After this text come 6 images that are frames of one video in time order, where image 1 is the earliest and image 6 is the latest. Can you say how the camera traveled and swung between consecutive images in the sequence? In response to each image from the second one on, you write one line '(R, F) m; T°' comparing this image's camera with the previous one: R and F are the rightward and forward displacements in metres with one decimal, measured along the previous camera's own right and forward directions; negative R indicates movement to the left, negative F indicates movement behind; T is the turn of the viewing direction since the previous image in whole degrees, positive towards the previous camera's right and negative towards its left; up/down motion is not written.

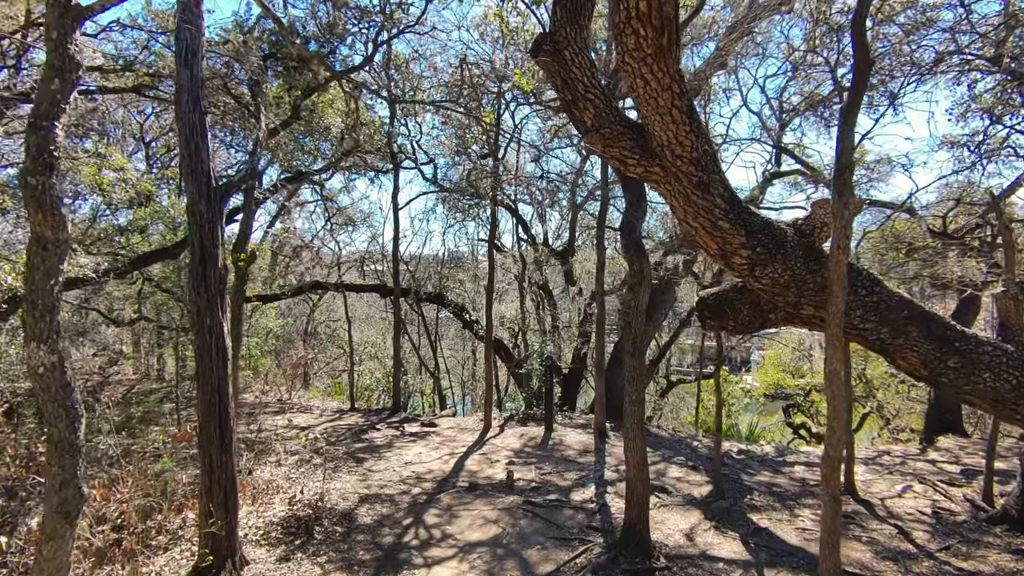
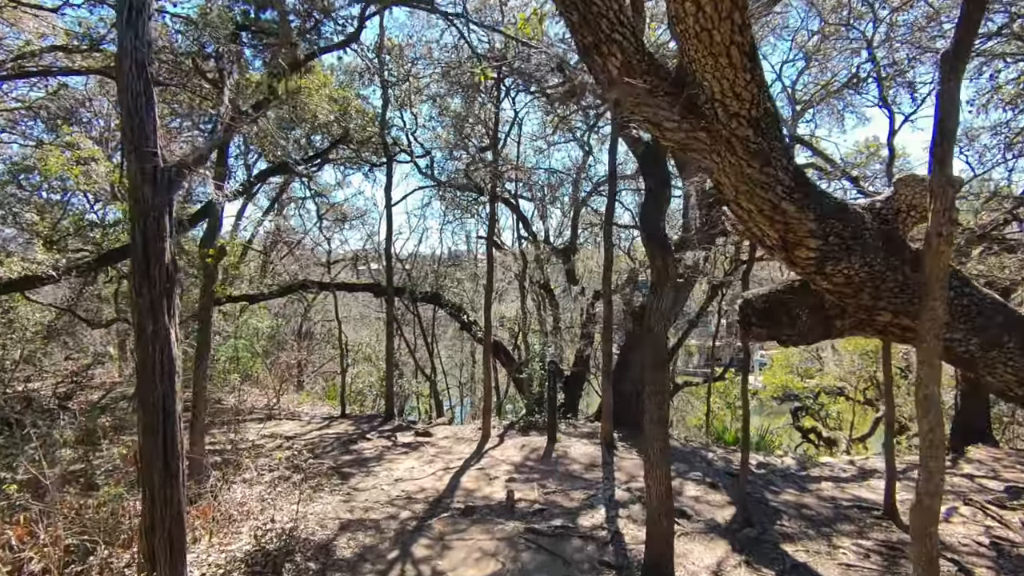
(0.0, +0.6) m; 0°
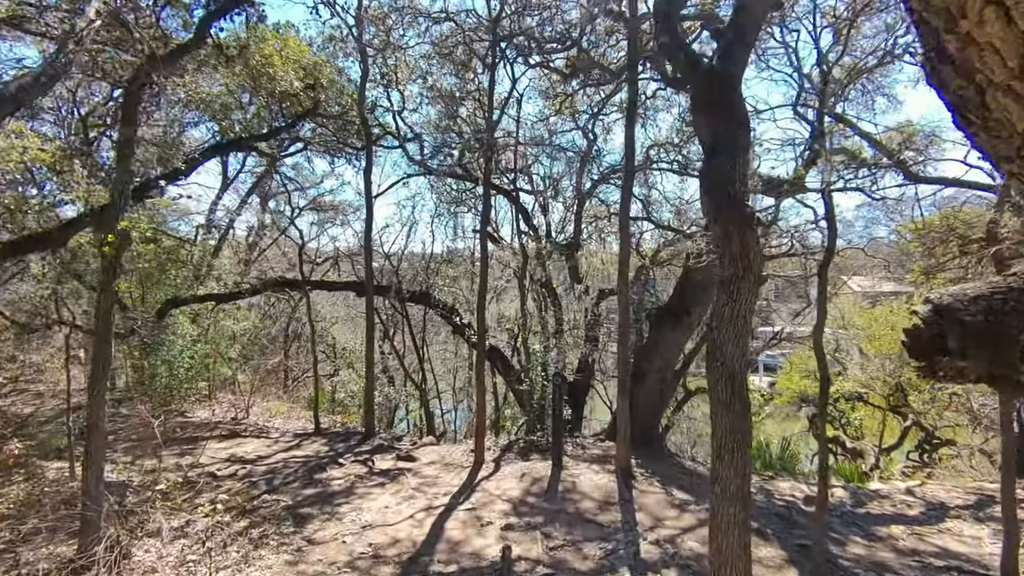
(0.0, +1.2) m; 0°
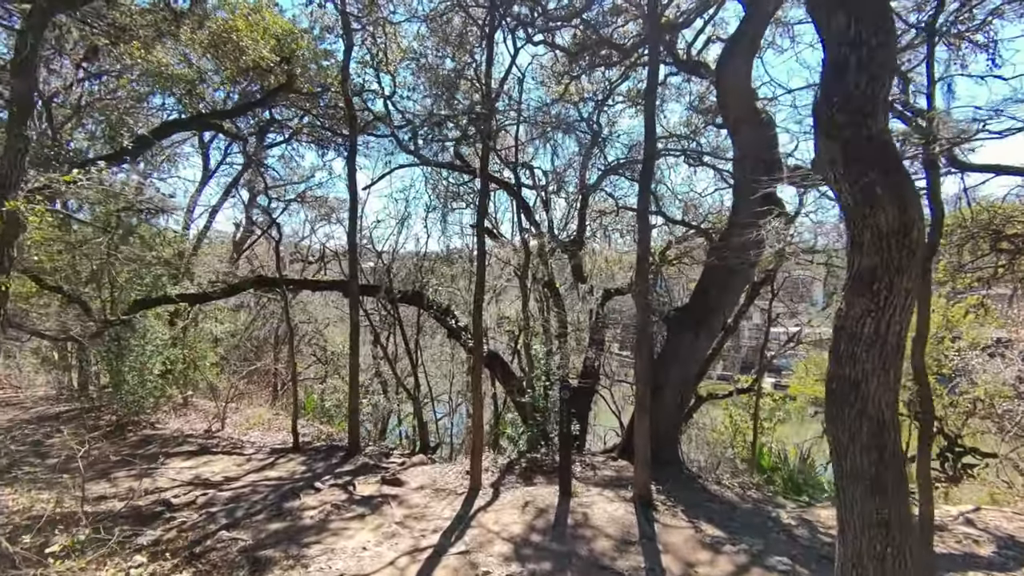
(0.0, +0.8) m; 0°
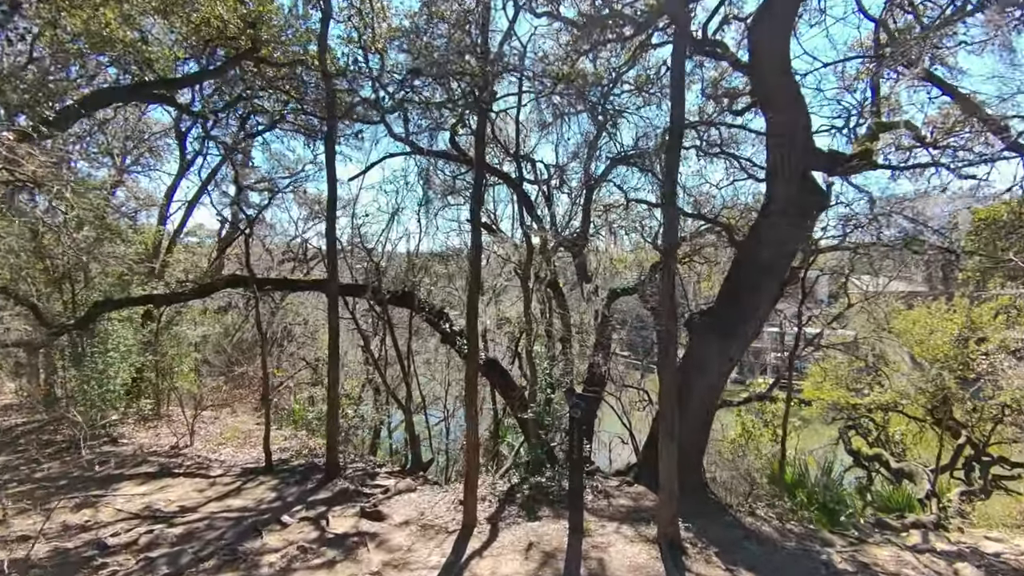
(0.0, +0.9) m; 0°
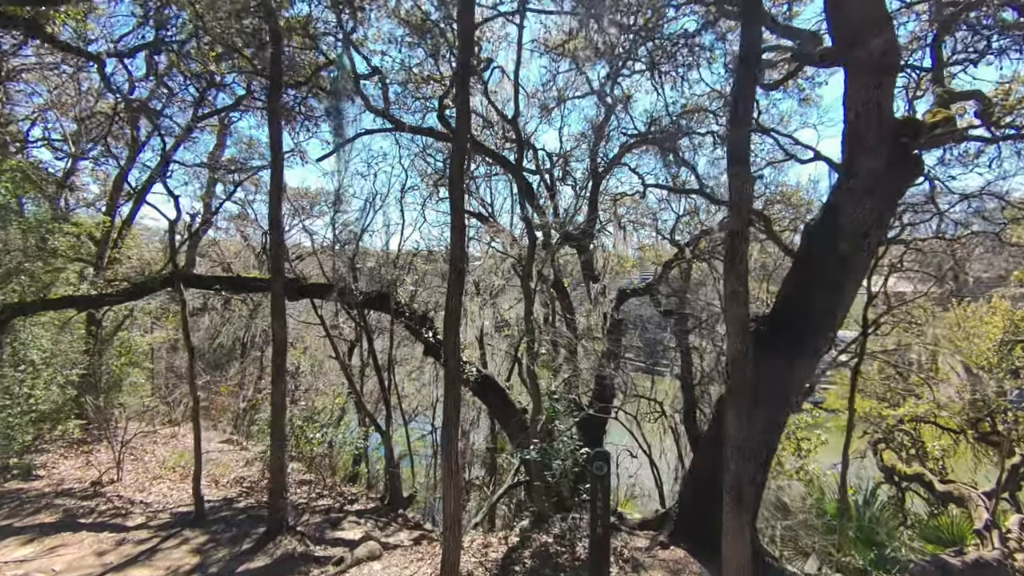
(0.0, +1.4) m; 0°
